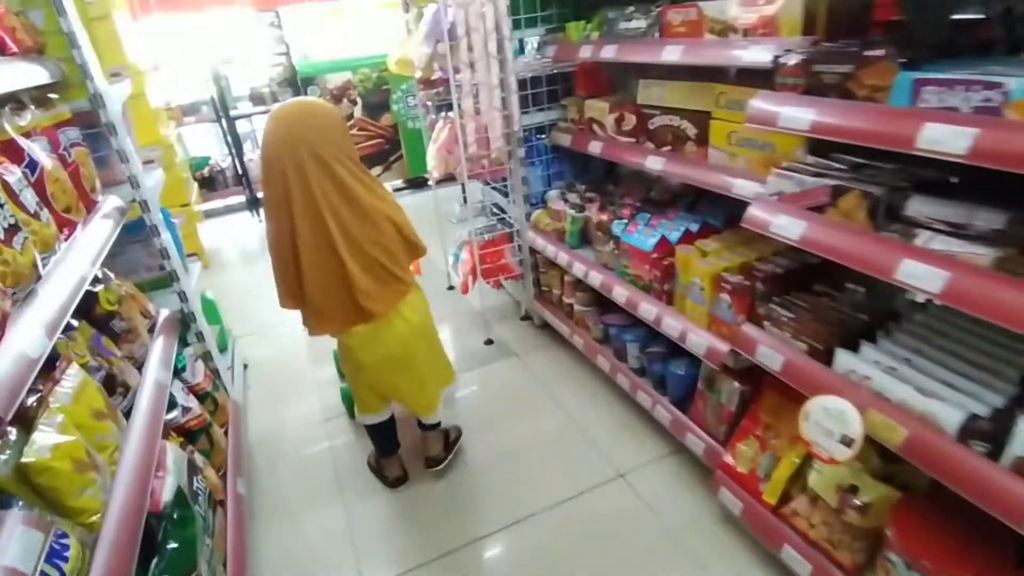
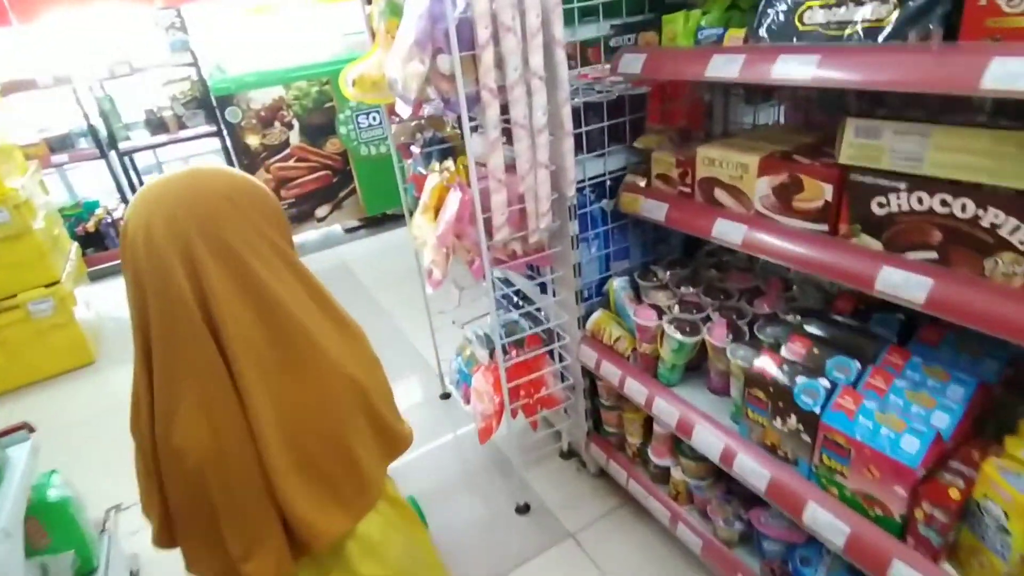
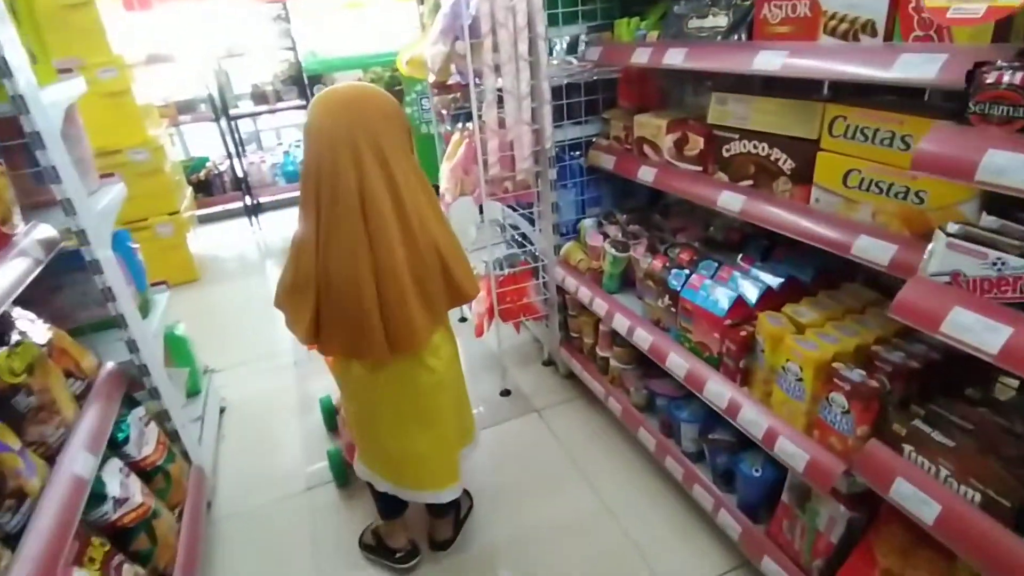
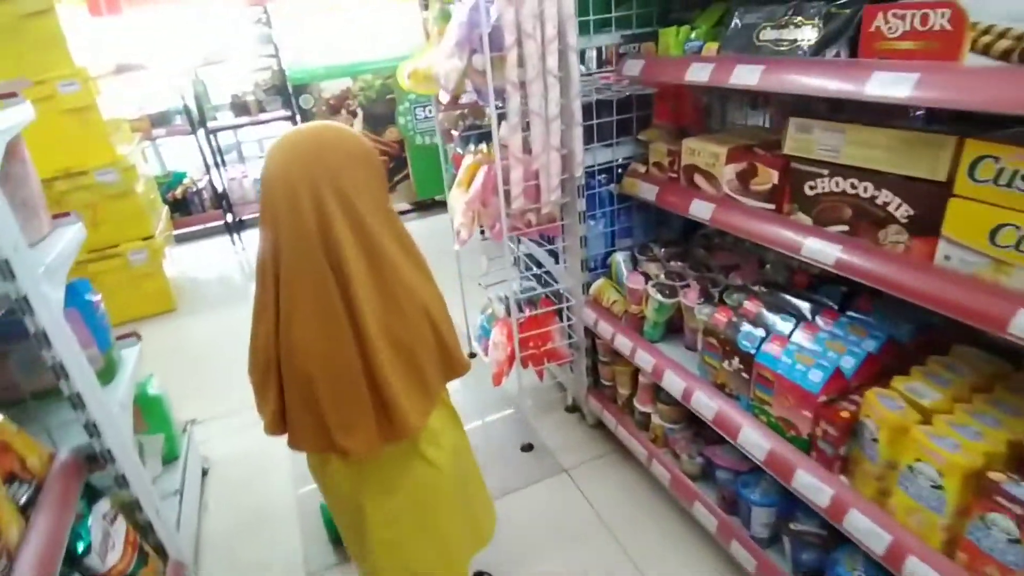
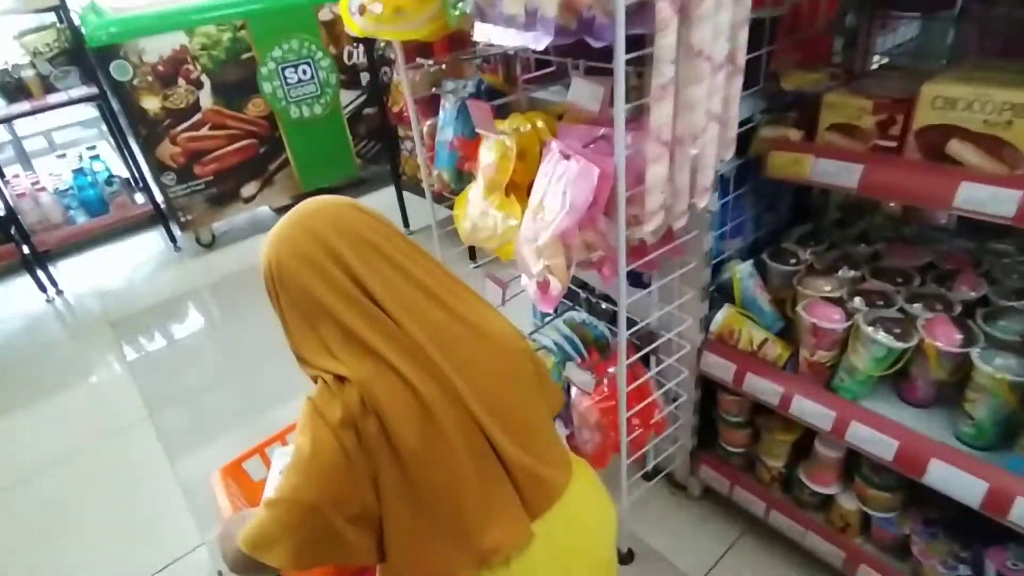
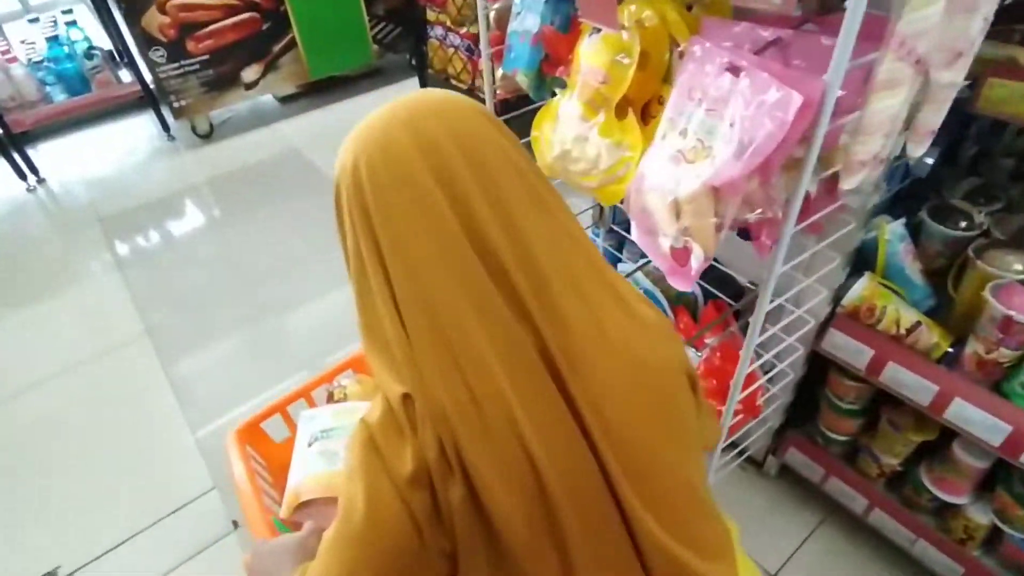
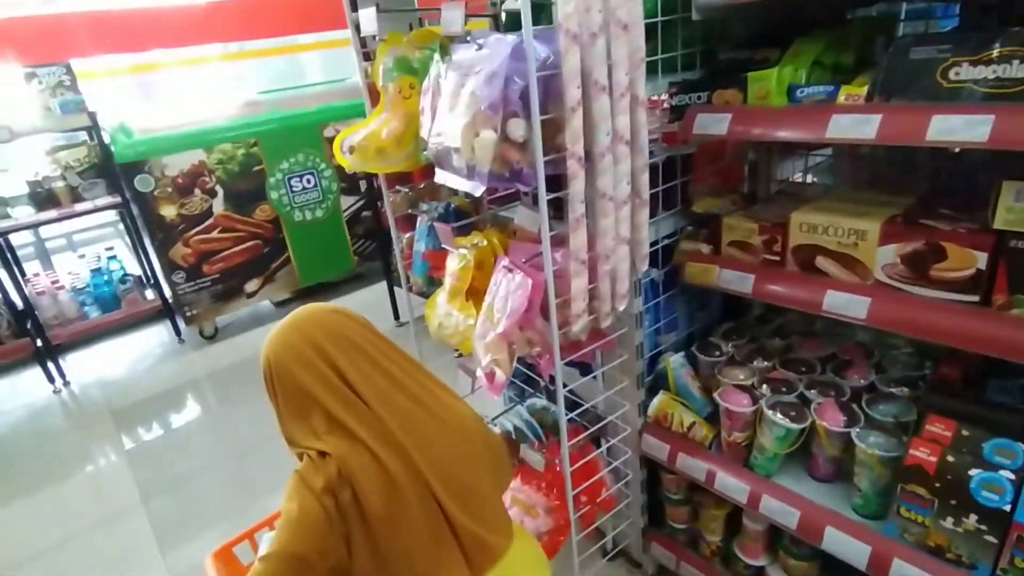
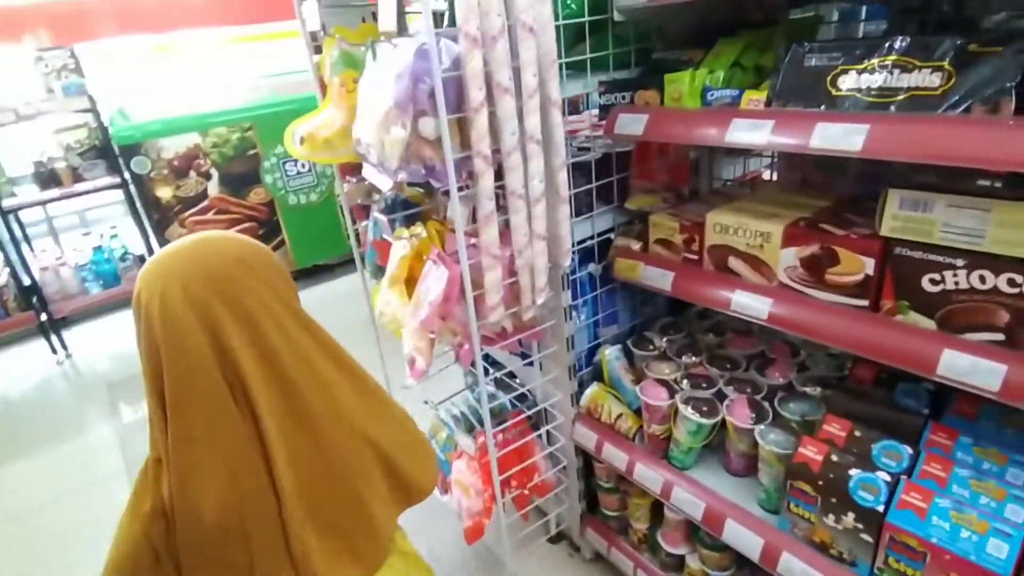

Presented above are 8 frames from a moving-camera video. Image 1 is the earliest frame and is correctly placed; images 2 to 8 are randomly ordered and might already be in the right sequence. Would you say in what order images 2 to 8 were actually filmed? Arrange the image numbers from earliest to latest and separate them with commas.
3, 4, 2, 8, 7, 5, 6
